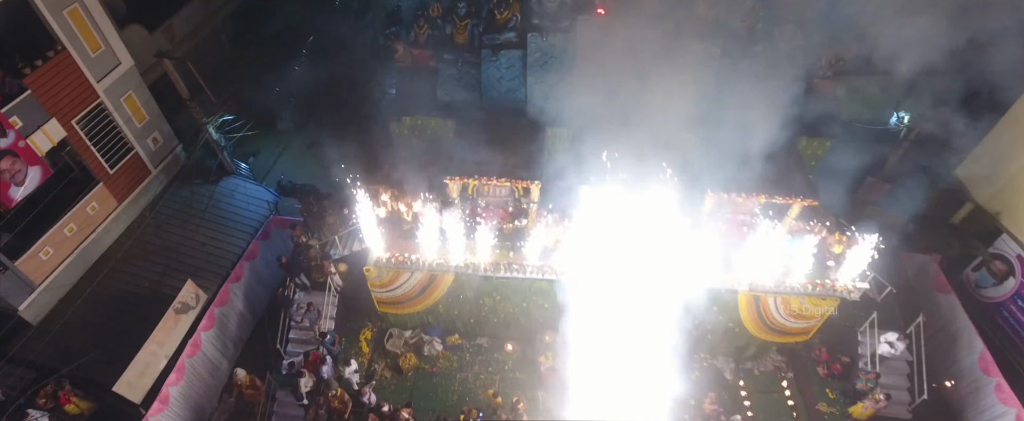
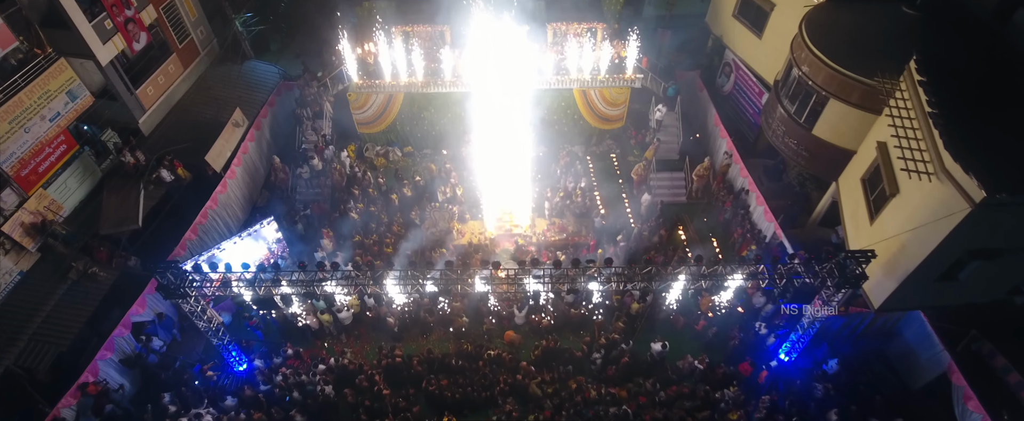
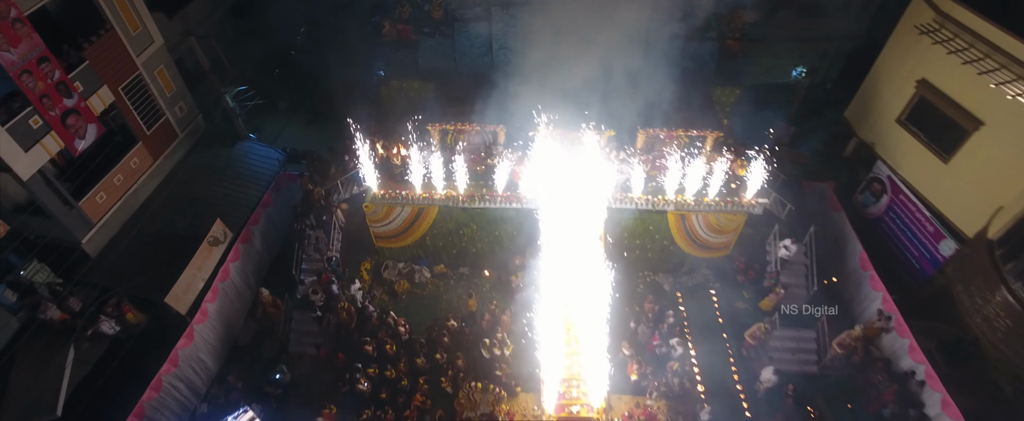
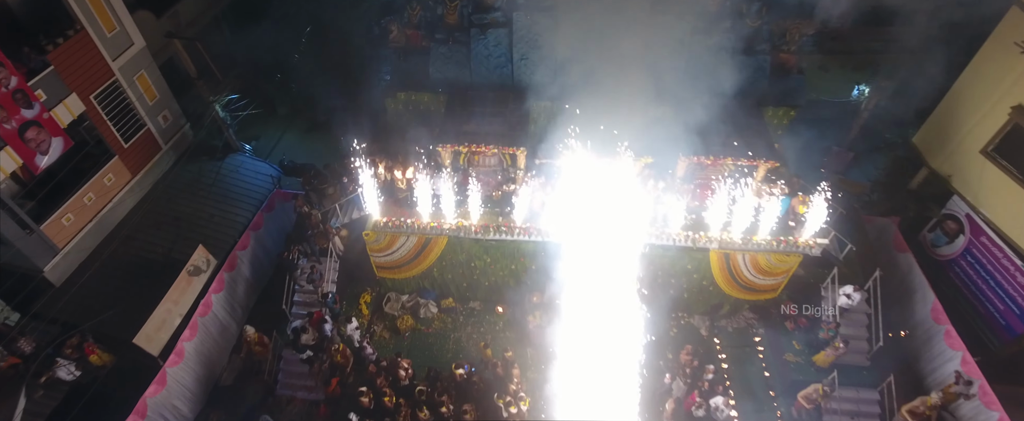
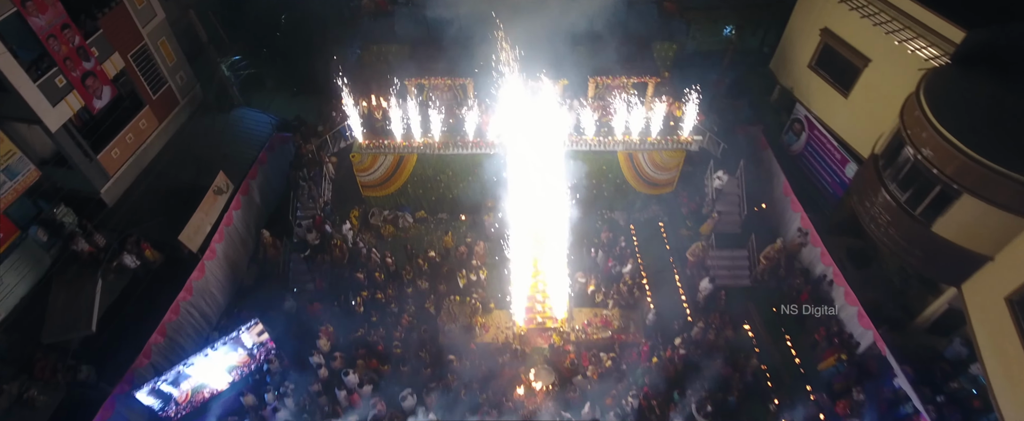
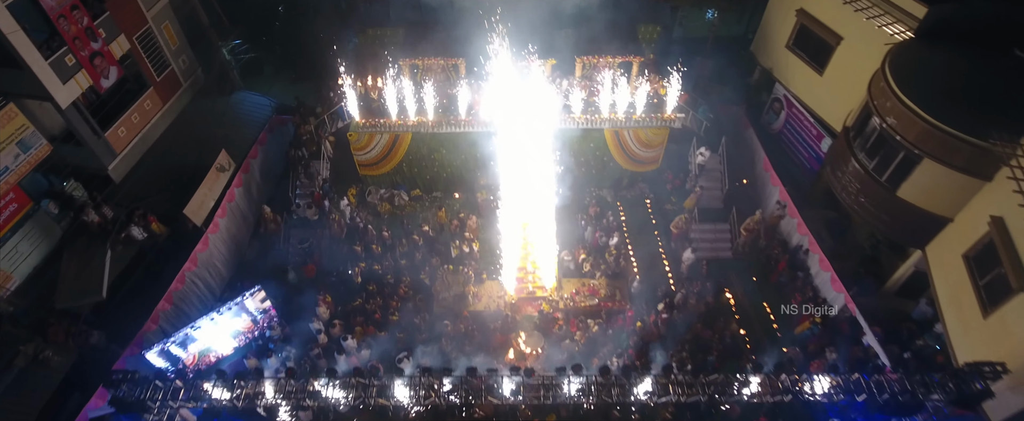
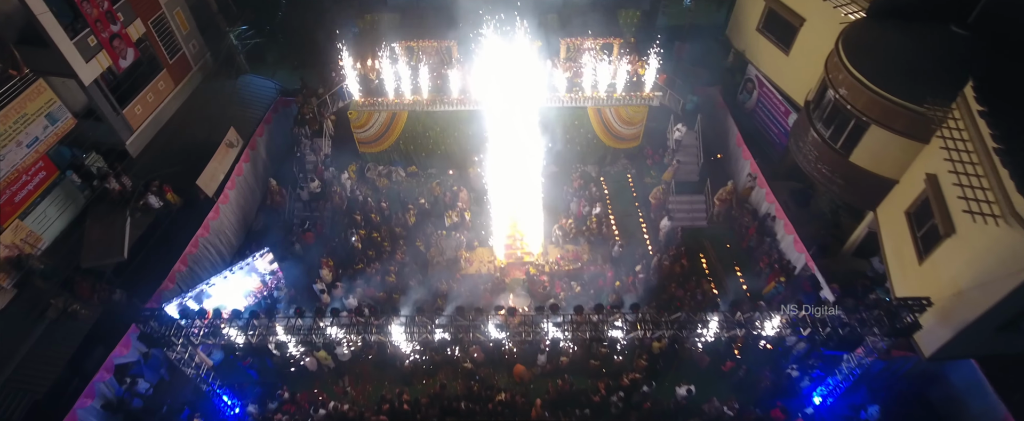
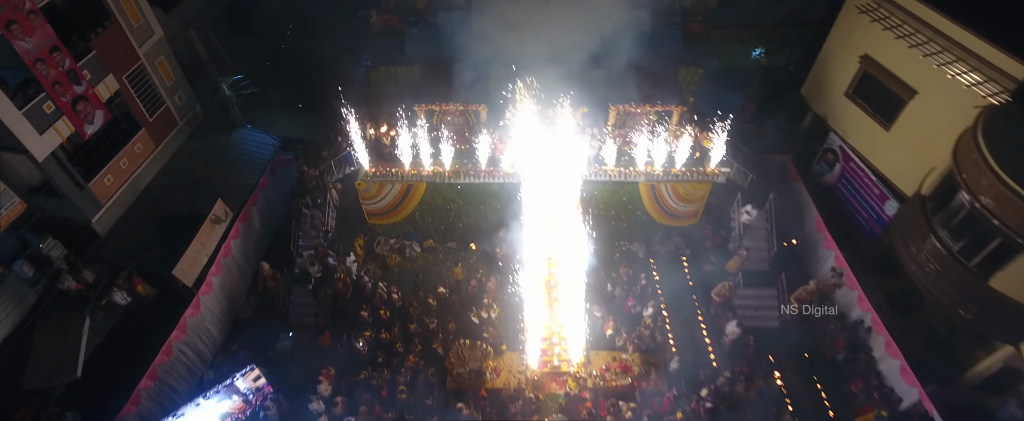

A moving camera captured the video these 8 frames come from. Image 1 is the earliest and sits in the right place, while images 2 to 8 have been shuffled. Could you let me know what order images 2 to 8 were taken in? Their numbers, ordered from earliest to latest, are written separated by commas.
4, 3, 8, 5, 6, 7, 2
